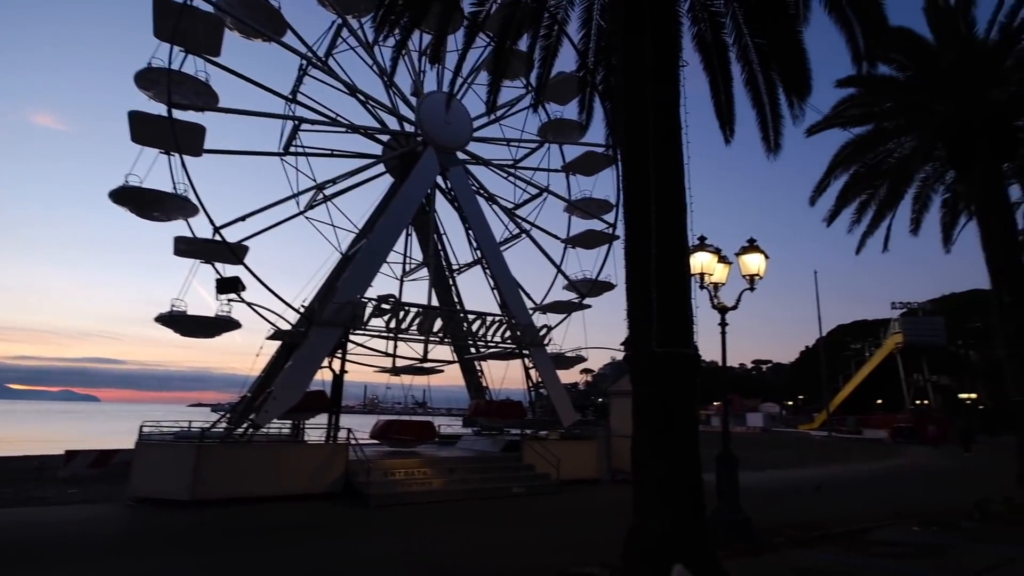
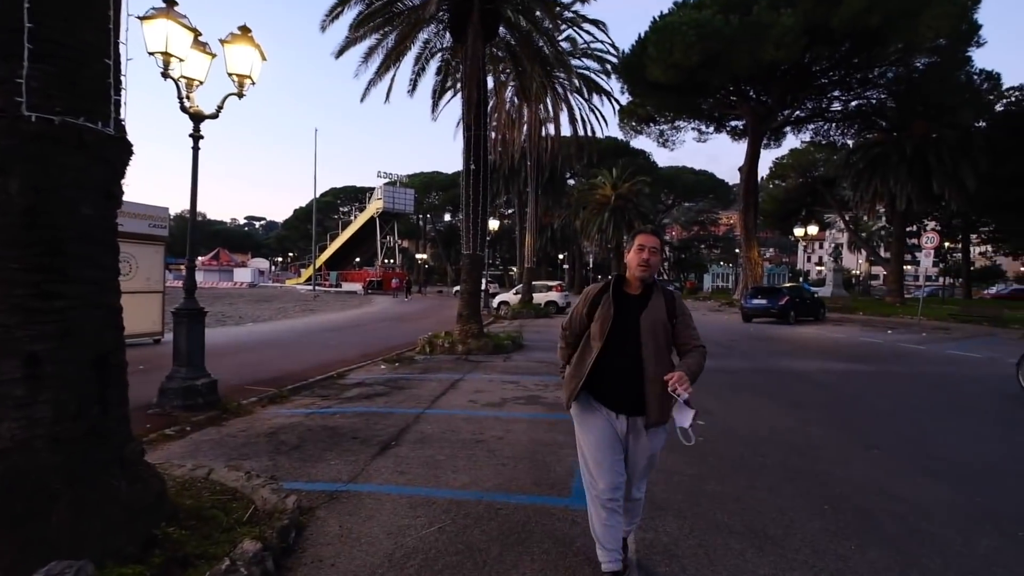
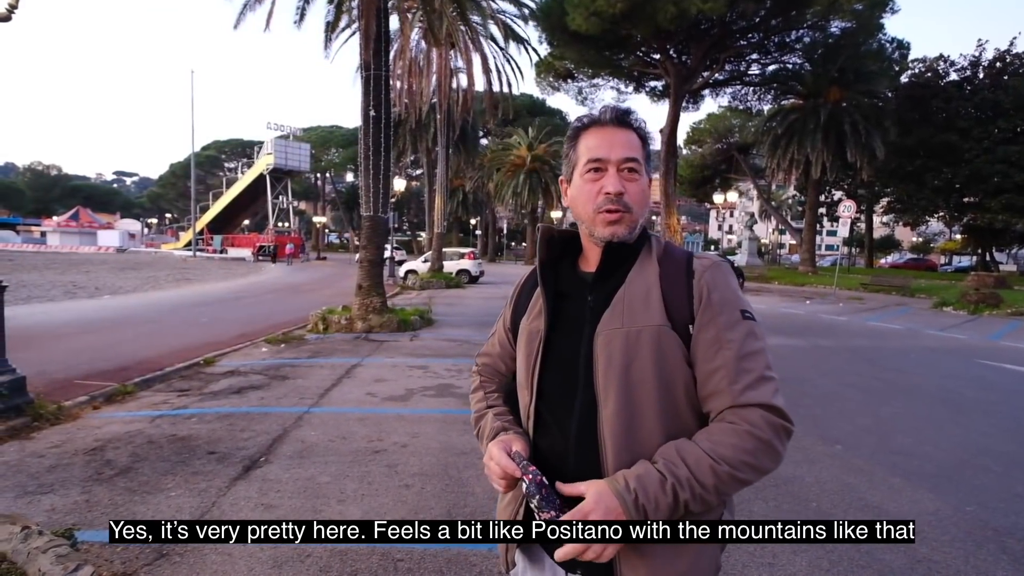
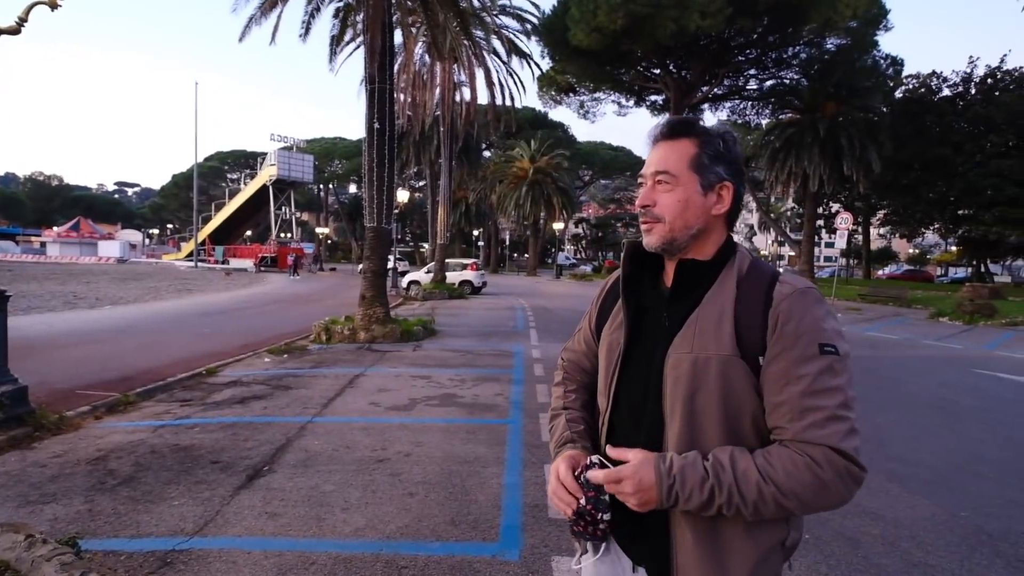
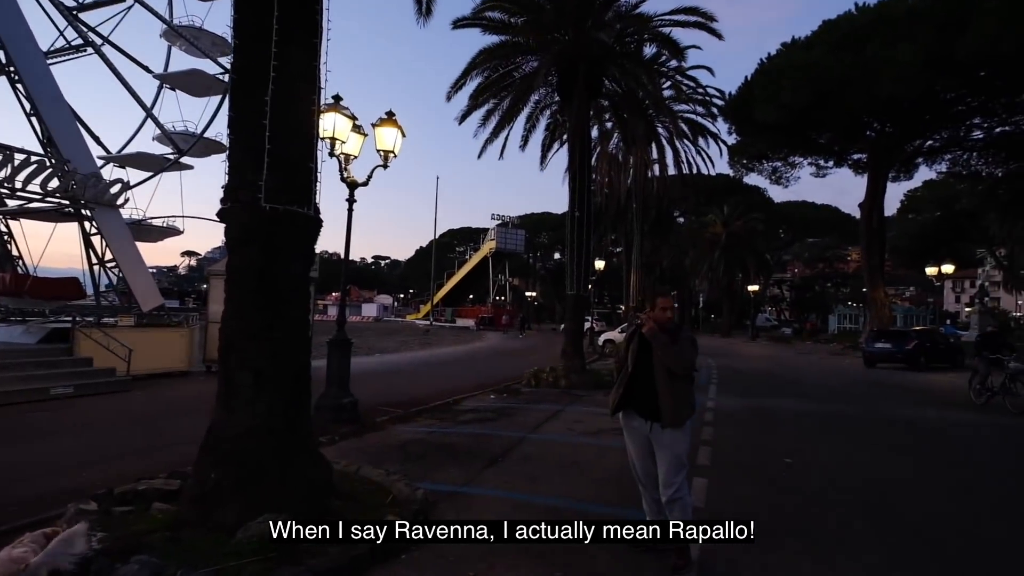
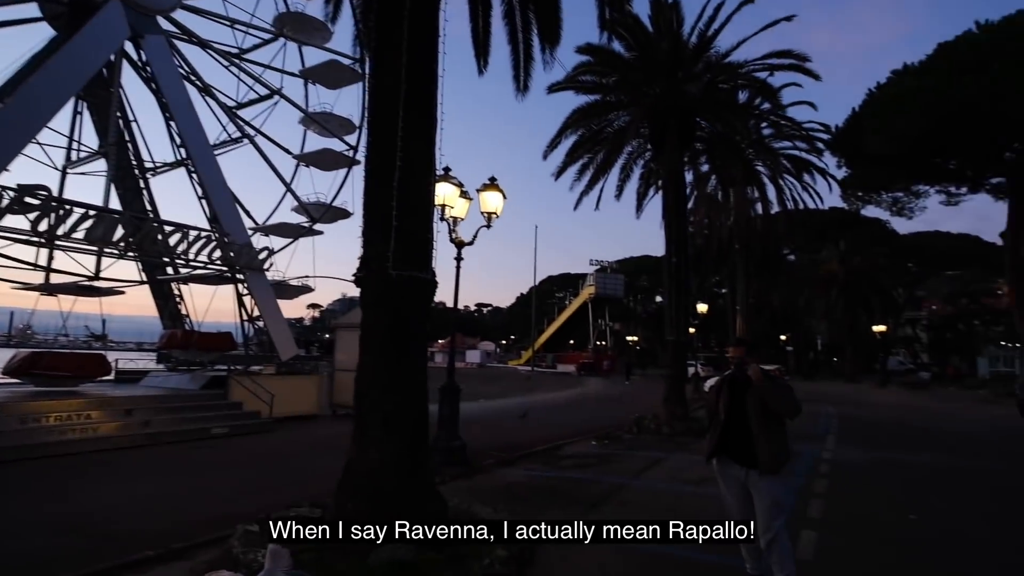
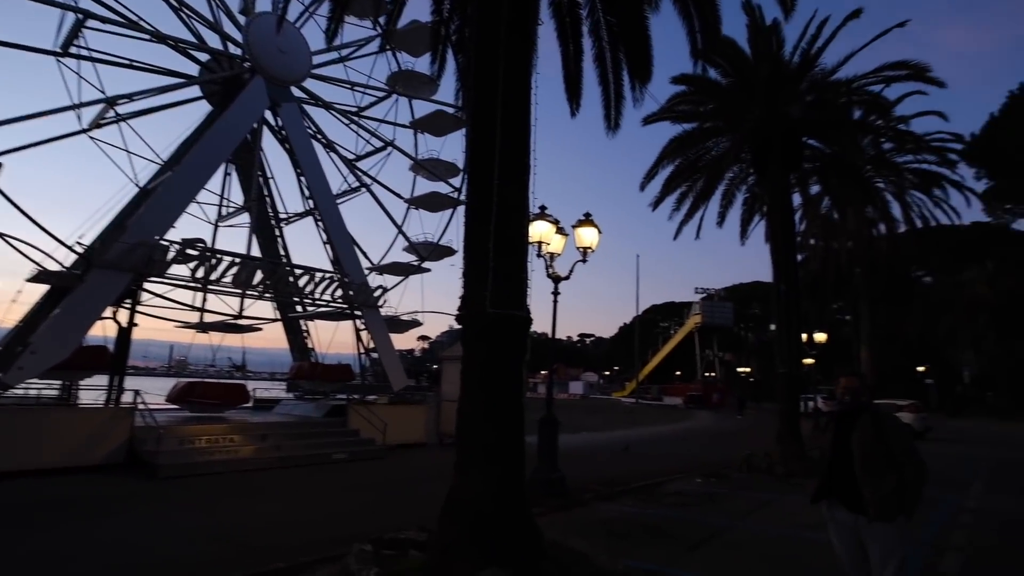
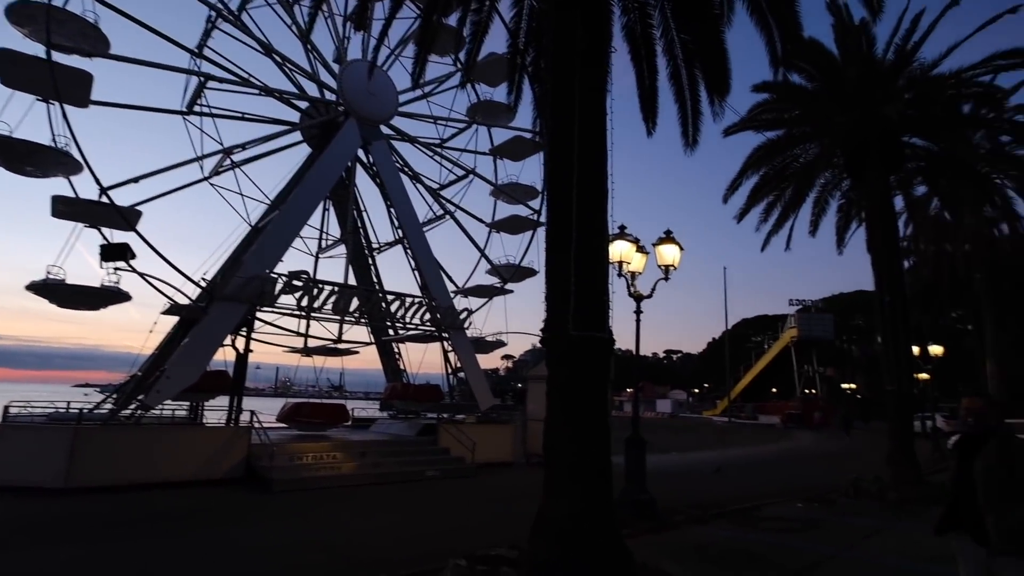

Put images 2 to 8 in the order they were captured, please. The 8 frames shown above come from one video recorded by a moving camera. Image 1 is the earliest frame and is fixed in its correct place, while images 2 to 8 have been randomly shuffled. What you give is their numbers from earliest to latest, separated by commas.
8, 7, 6, 5, 2, 4, 3
